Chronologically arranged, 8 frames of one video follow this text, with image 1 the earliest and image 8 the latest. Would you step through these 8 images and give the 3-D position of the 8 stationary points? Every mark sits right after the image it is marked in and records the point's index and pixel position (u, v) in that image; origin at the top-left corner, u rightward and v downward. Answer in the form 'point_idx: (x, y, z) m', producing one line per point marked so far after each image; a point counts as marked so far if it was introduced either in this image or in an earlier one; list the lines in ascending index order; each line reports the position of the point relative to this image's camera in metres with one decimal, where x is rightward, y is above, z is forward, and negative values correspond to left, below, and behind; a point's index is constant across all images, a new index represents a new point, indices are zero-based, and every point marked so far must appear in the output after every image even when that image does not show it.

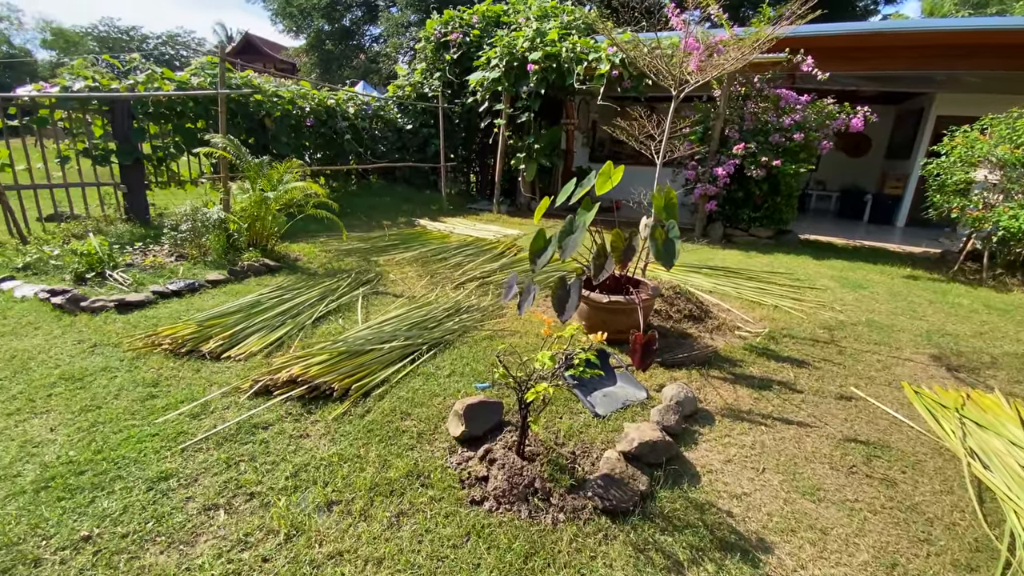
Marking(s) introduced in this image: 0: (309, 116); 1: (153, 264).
0: (-3.1, +2.7, +7.3) m
1: (-3.2, +0.2, +4.1) m
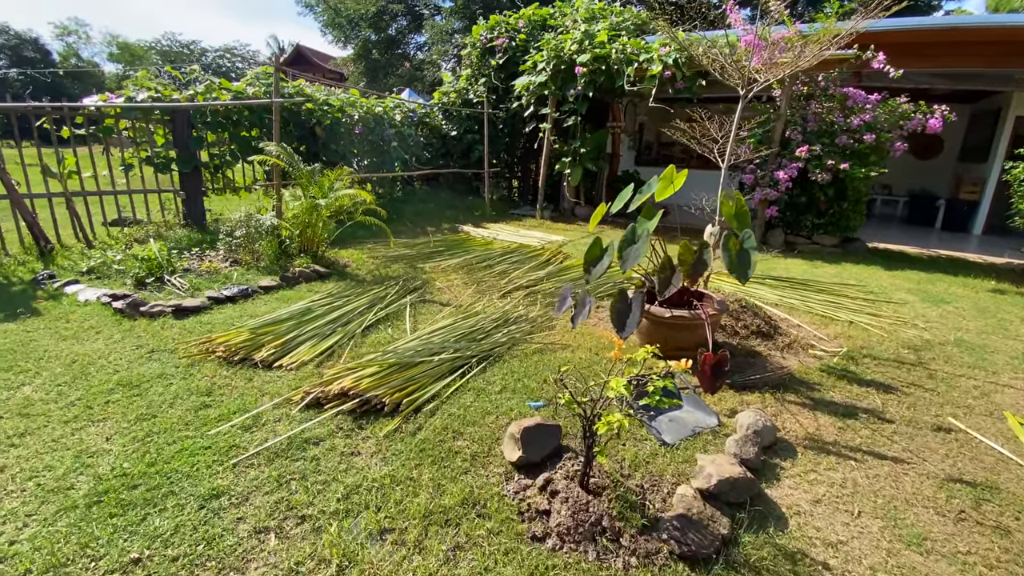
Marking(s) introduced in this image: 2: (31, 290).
0: (-2.4, +2.6, +7.4) m
1: (-2.7, +0.2, +4.2) m
2: (-3.7, 0.0, +3.6) m
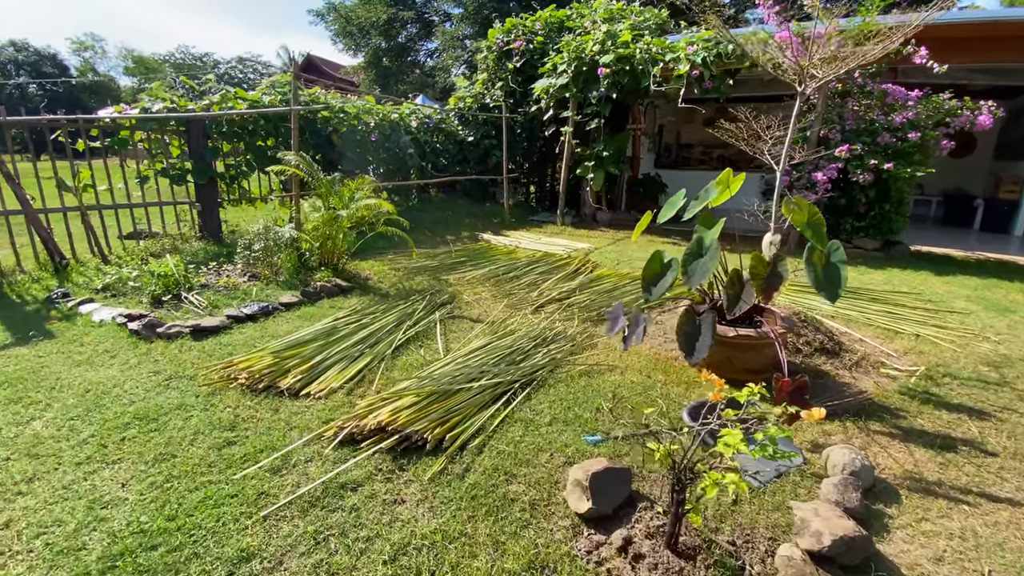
0: (-2.1, +2.4, +7.2) m
1: (-2.5, 0.0, +4.1) m
2: (-3.5, -0.2, +3.5) m
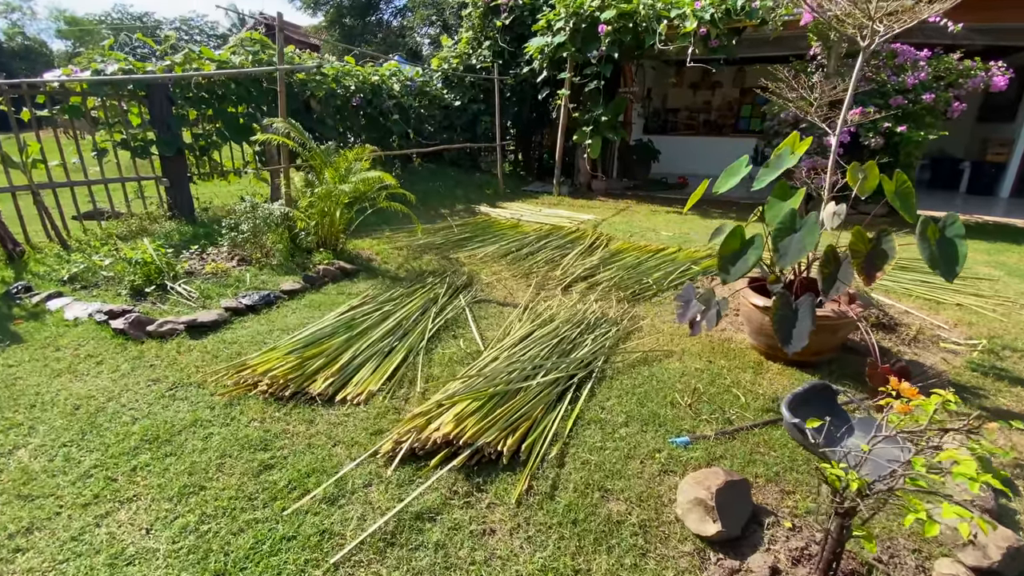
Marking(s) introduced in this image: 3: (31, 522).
0: (-2.2, +2.7, +6.6) m
1: (-2.3, +0.1, +3.6) m
2: (-3.2, -0.1, +3.0) m
3: (-1.6, -0.8, +1.5) m
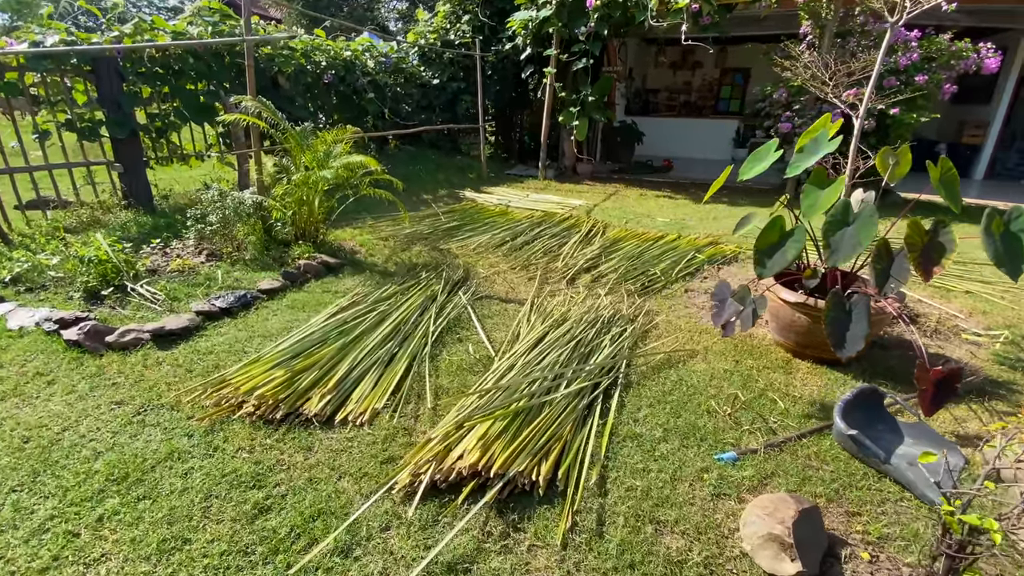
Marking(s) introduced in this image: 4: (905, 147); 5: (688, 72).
0: (-2.4, +2.8, +6.2) m
1: (-2.3, +0.1, +3.3) m
2: (-3.2, -0.2, +2.6) m
3: (-1.4, -0.8, +1.2) m
4: (+2.0, +0.7, +2.4) m
5: (+3.5, +4.5, +9.8) m
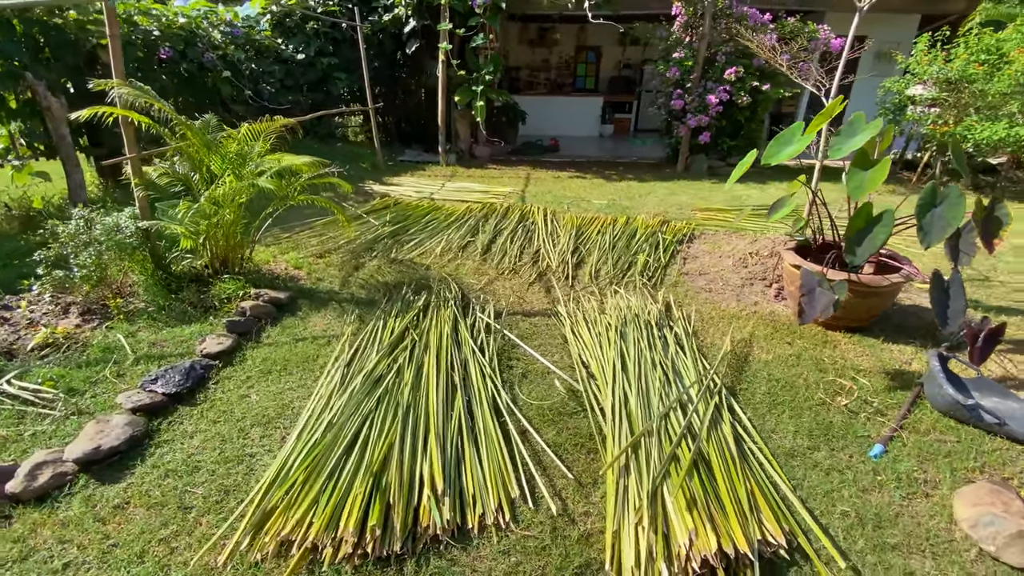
0: (-3.5, +2.5, +4.7) m
1: (-2.1, -0.2, +2.2) m
2: (-2.8, -0.7, +1.3) m
3: (-0.6, -1.1, +0.6) m
4: (+2.1, +0.9, +2.6) m
5: (+0.7, +5.0, +9.9) m
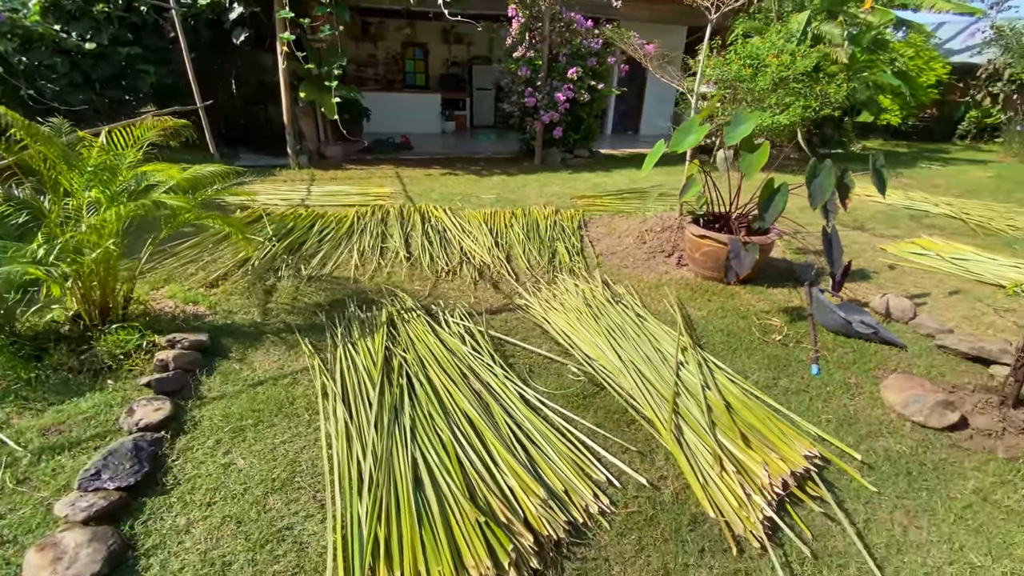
0: (-4.5, +1.9, +3.2) m
1: (-2.0, -0.5, +1.4) m
2: (-2.2, -1.0, +0.4) m
3: (+0.1, -1.1, +0.5) m
4: (+1.6, +1.2, +3.3) m
5: (-2.8, +4.9, +9.5) m
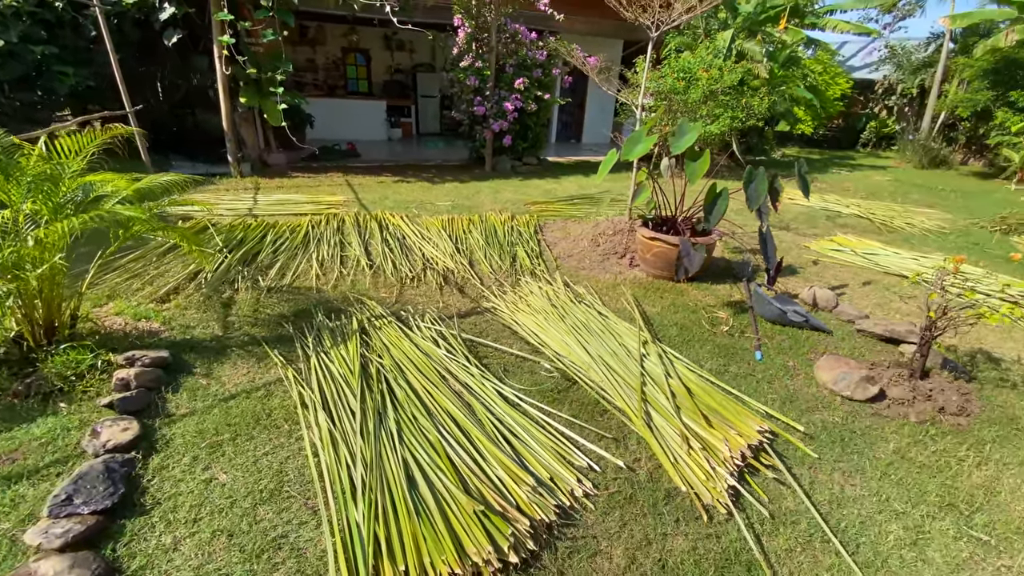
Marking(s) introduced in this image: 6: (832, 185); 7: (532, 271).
0: (-4.8, +1.7, +2.8) m
1: (-2.0, -0.6, +1.3) m
2: (-2.1, -1.1, +0.2) m
3: (+0.2, -1.1, +0.6) m
4: (+1.3, +1.2, +3.5) m
5: (-3.9, +4.7, +9.2) m
6: (+4.3, +1.4, +6.2) m
7: (+0.1, +0.1, +3.3) m
